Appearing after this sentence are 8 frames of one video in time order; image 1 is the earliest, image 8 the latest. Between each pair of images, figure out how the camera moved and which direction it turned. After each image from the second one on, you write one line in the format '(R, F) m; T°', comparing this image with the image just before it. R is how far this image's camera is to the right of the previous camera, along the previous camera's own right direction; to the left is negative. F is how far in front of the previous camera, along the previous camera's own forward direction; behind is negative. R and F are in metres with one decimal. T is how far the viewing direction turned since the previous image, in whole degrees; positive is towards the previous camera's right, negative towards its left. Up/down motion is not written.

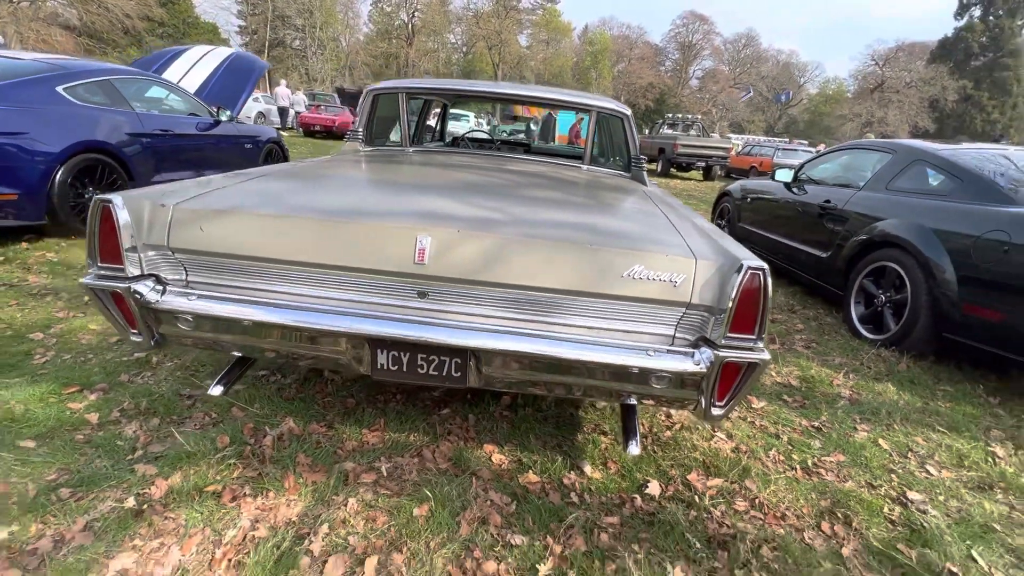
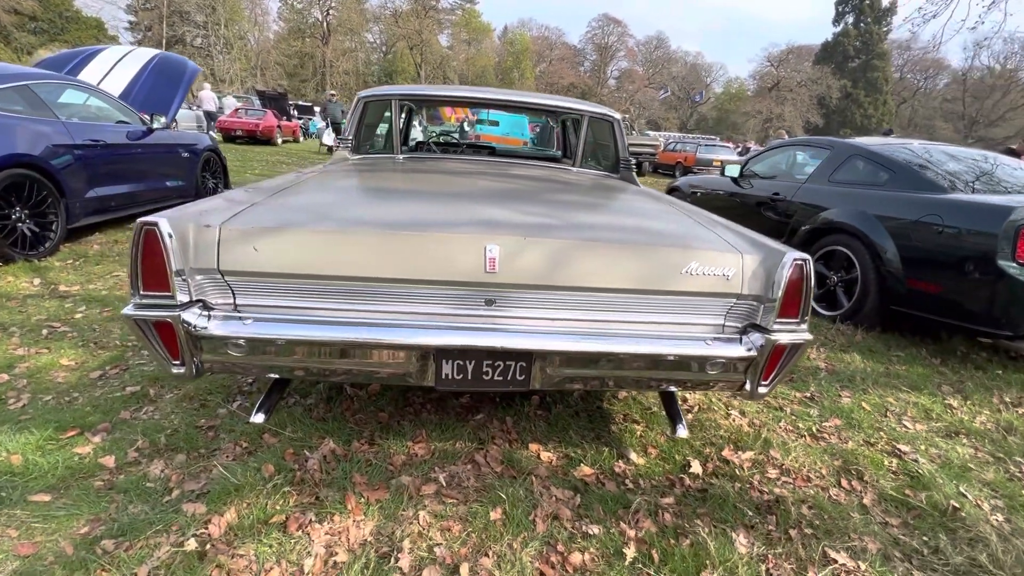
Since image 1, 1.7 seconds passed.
(-0.5, 0.0) m; +8°
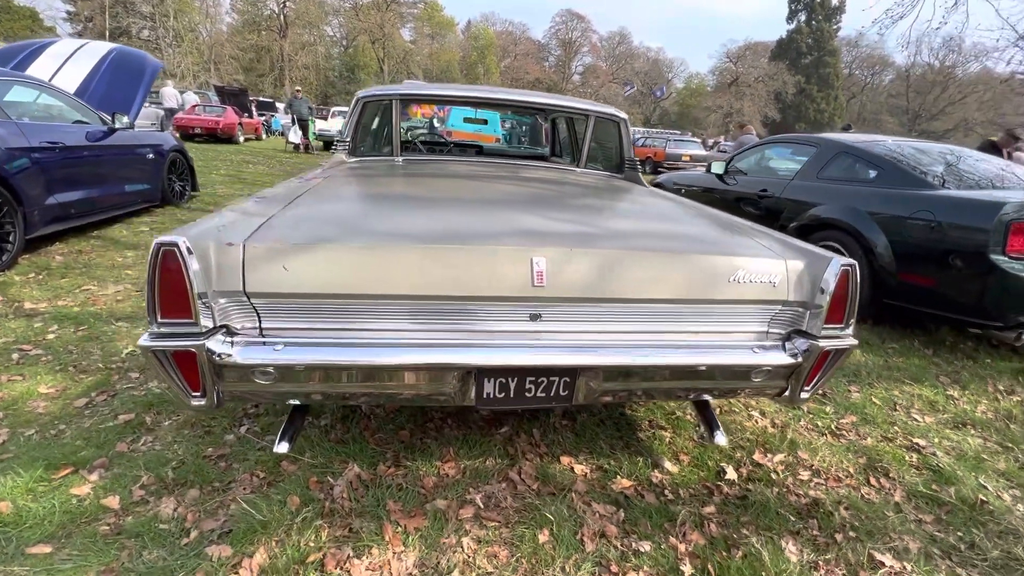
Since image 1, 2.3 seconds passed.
(-0.3, +0.1) m; +4°
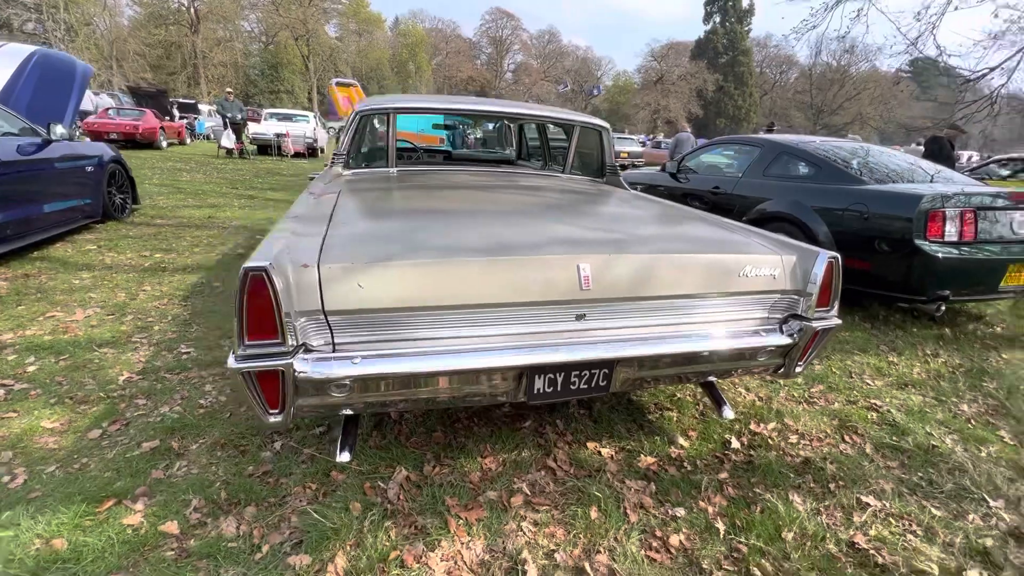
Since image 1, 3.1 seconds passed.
(-0.4, -0.2) m; +7°
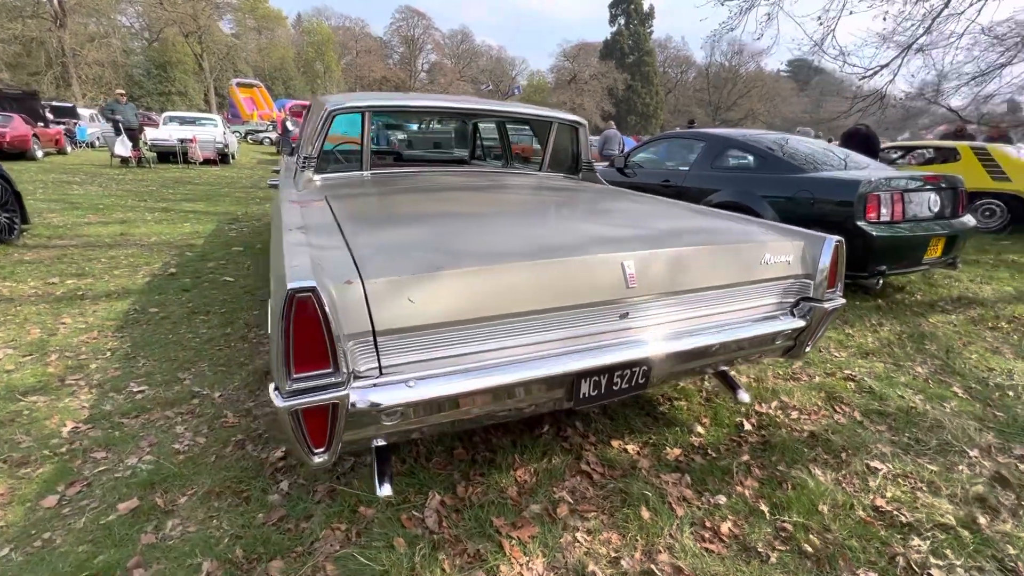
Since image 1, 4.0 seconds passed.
(-0.5, +0.1) m; +9°
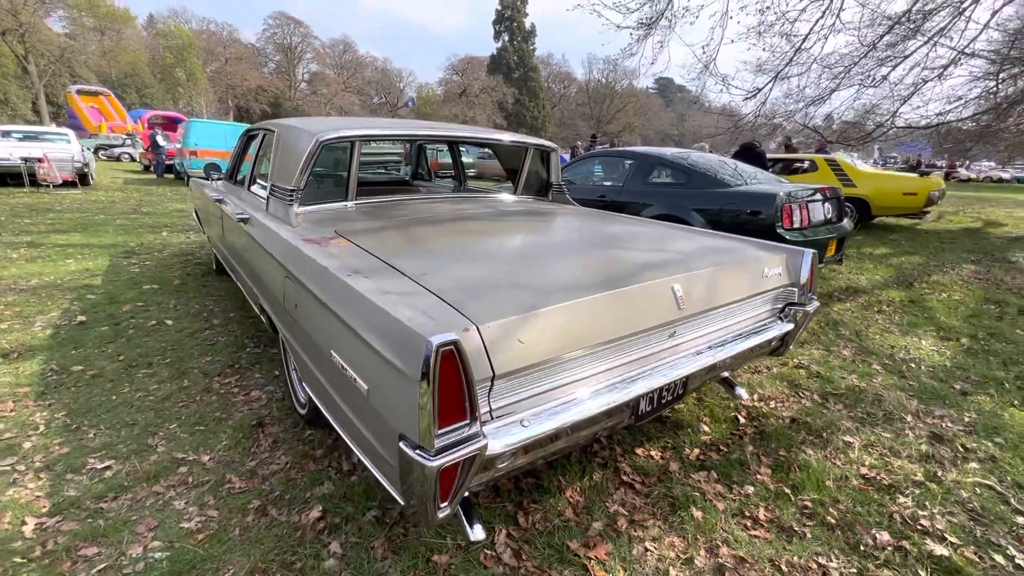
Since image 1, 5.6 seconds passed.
(-0.7, 0.0) m; +12°
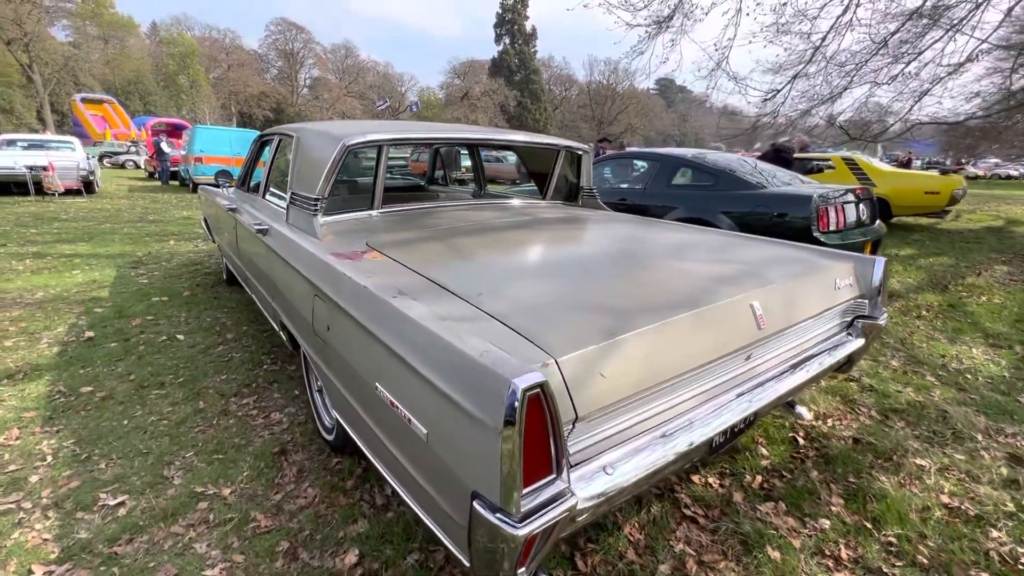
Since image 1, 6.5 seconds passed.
(-0.2, +0.2) m; 0°
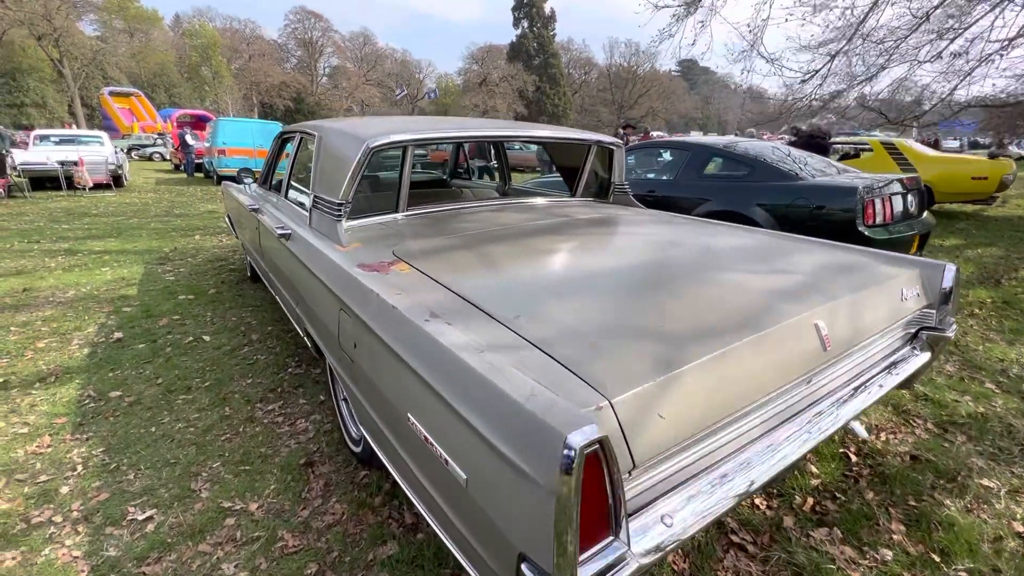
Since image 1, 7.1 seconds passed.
(-0.1, +0.1) m; -2°
